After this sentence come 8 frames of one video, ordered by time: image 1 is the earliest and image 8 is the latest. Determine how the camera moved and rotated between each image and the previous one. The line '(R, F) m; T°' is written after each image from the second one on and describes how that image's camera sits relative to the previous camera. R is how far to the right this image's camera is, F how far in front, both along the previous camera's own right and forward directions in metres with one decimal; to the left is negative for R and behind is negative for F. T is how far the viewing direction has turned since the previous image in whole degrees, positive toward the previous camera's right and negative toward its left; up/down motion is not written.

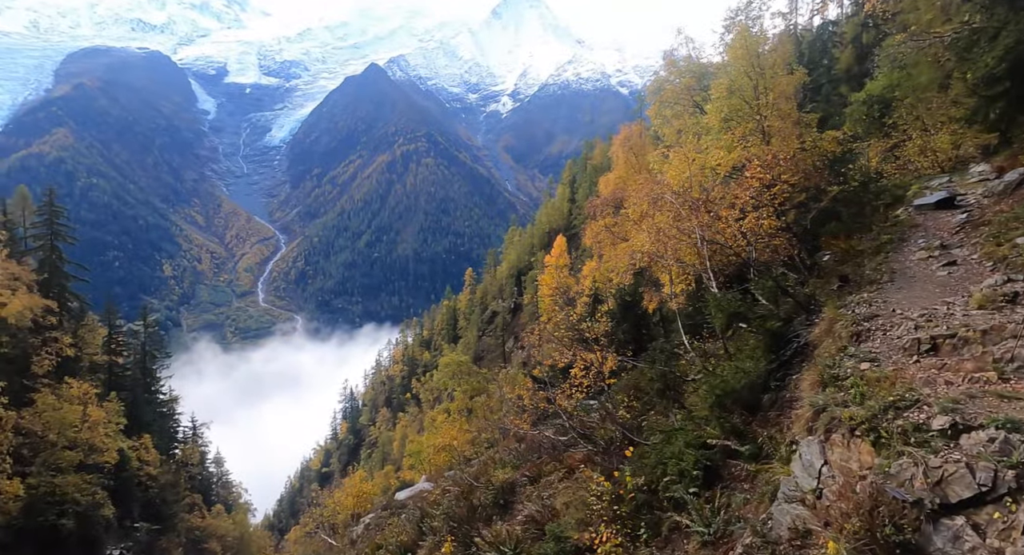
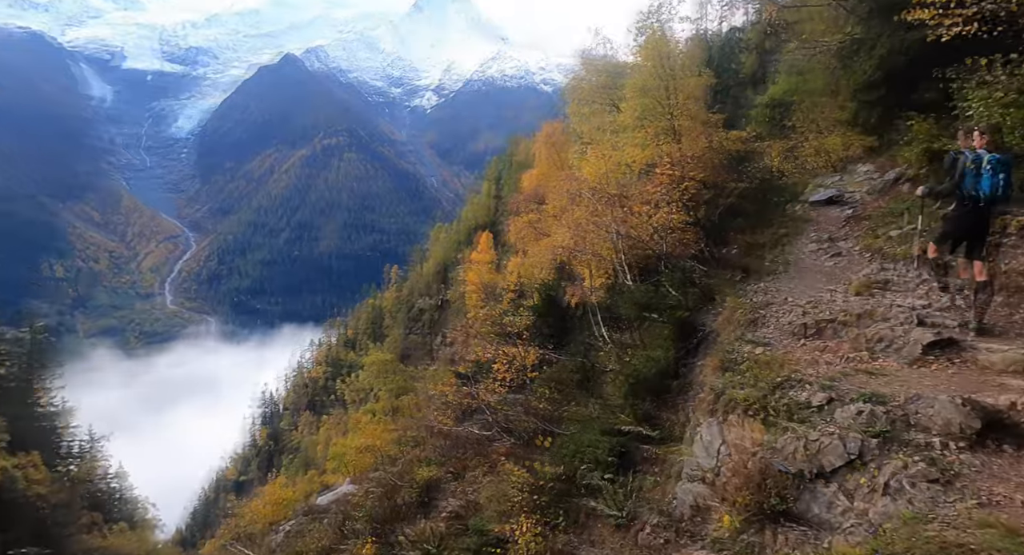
(+0.2, -0.1) m; +7°
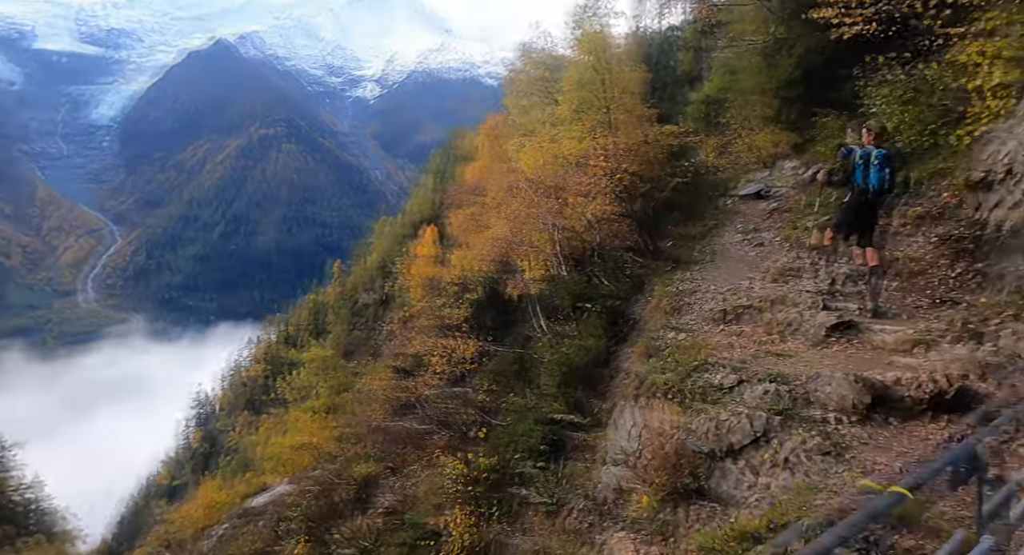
(+0.3, 0.0) m; +5°
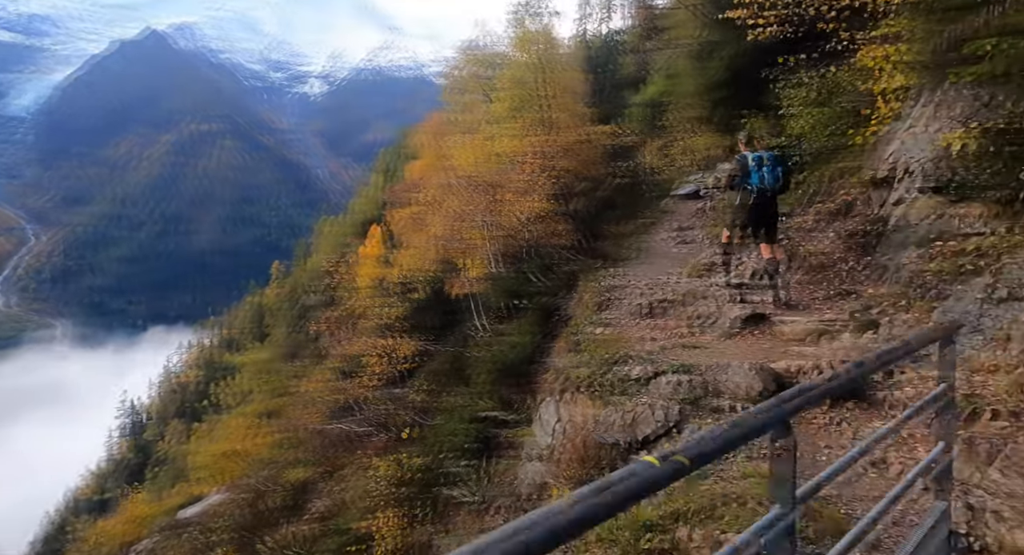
(+0.5, +0.1) m; +5°
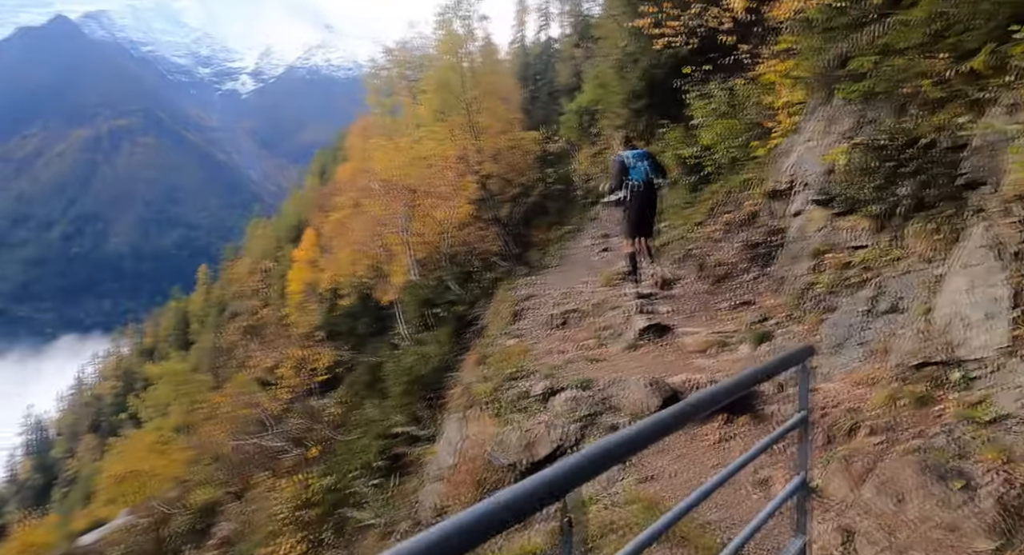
(+0.6, +0.3) m; +6°
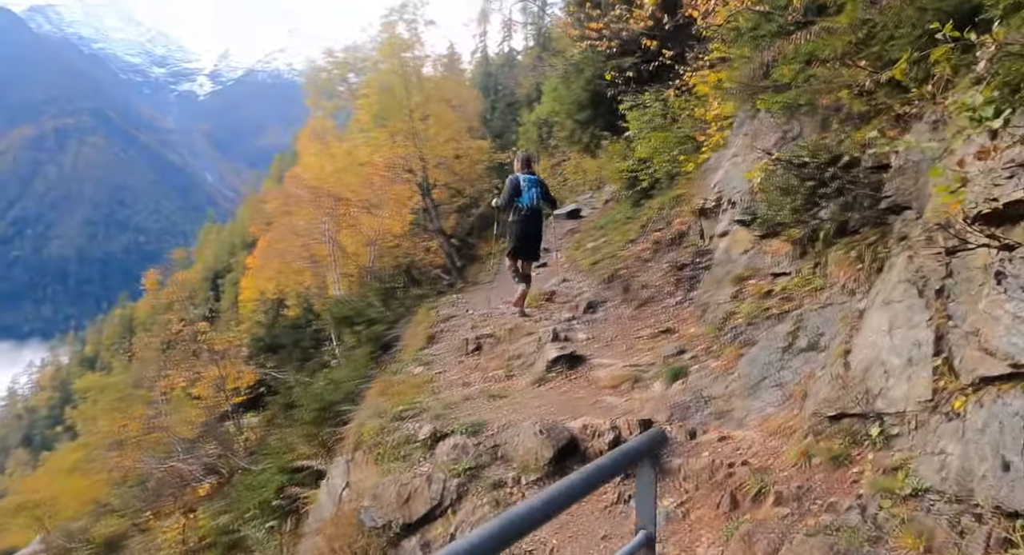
(+0.9, +0.9) m; +4°
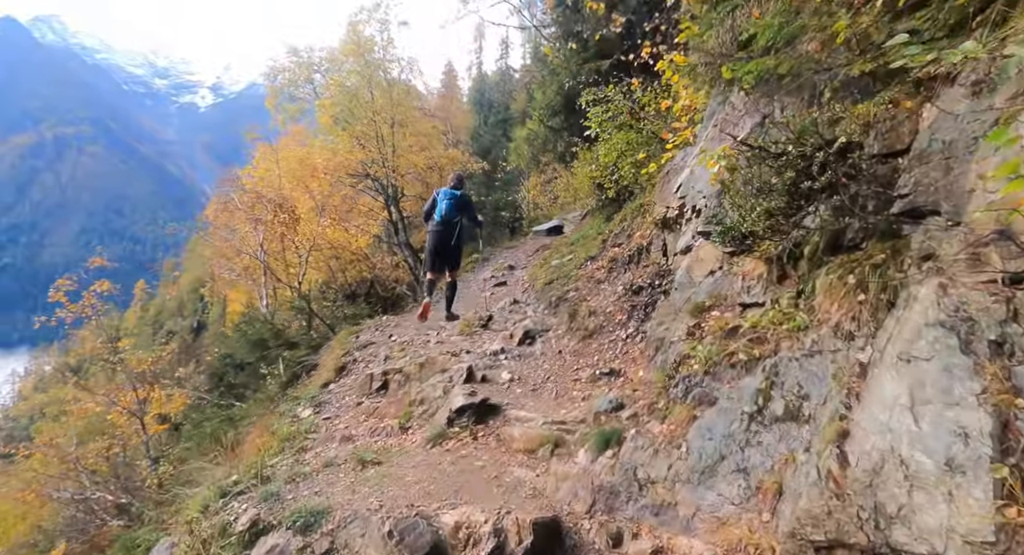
(+1.1, +1.9) m; +1°
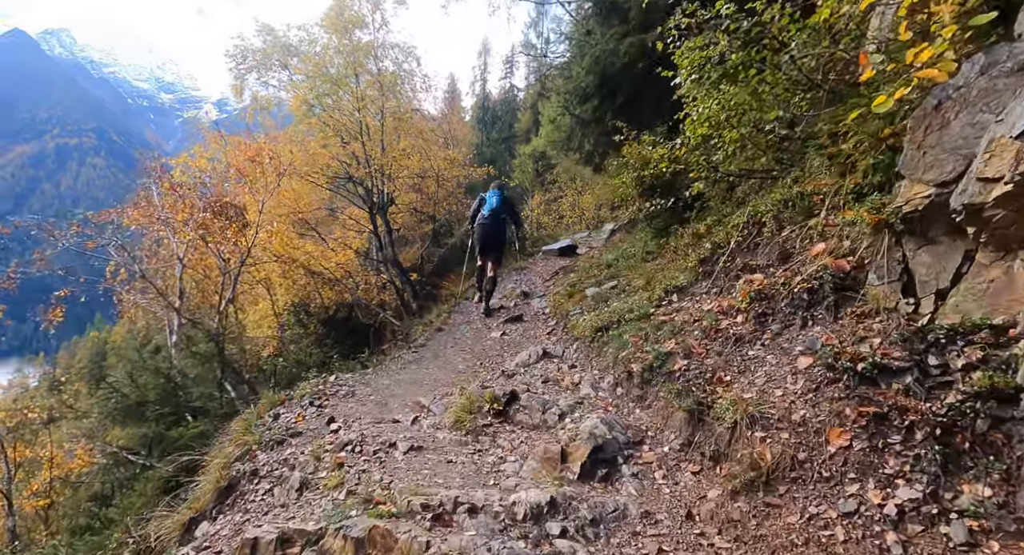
(-0.4, +4.6) m; 0°
